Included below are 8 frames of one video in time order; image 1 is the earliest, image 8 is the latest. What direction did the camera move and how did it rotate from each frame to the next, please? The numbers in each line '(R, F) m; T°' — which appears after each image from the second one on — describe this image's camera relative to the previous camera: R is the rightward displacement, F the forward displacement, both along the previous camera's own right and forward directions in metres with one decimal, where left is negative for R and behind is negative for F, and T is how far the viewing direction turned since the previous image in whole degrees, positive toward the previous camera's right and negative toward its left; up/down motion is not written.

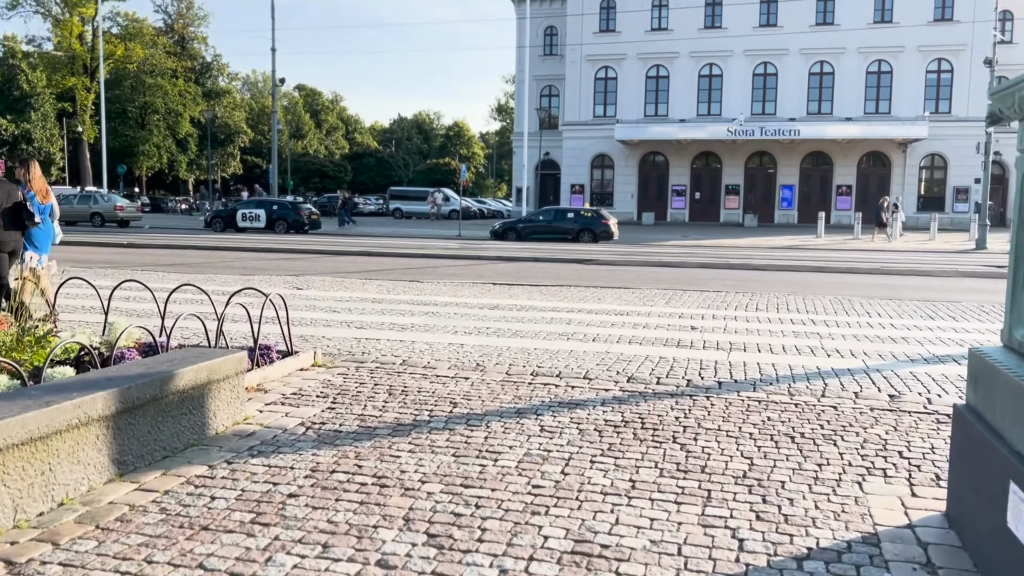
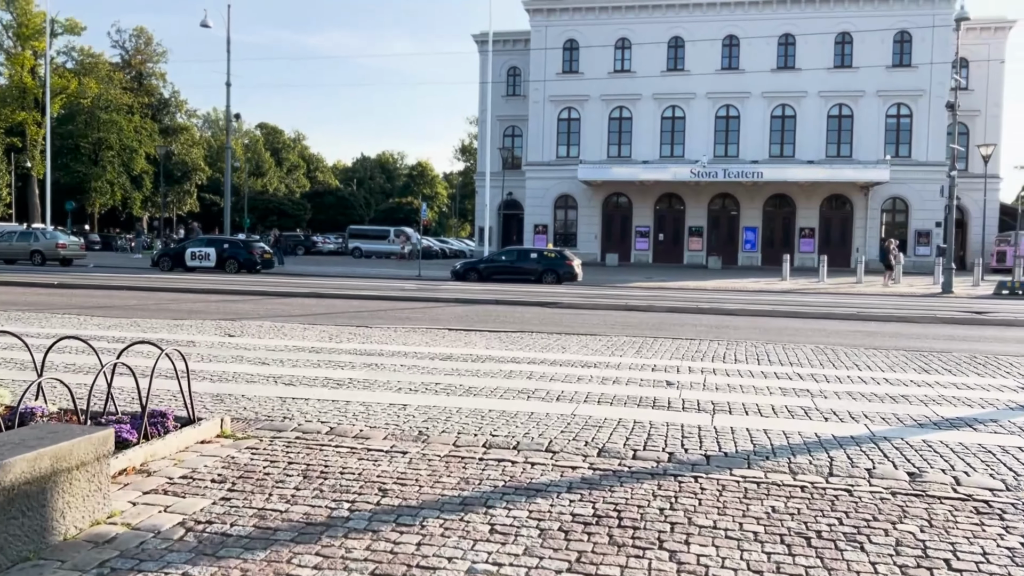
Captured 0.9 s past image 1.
(+0.1, +1.0) m; +2°
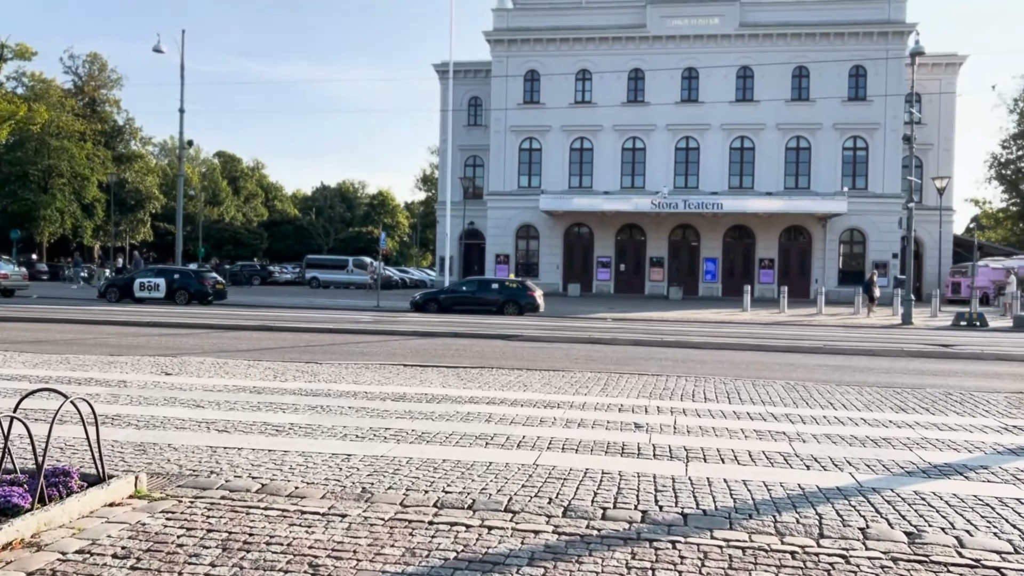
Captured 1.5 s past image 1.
(0.0, +0.5) m; +3°
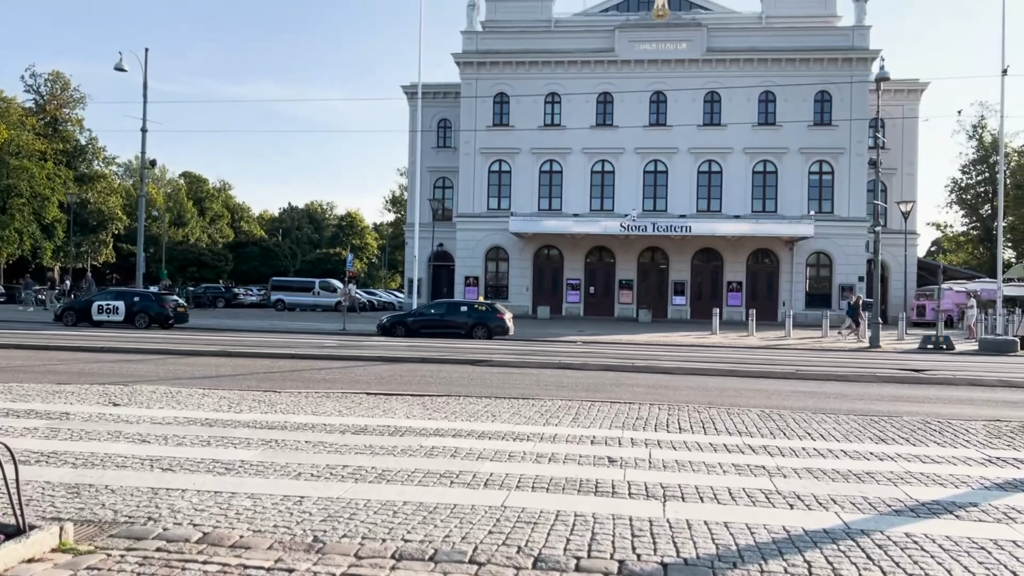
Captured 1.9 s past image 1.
(0.0, +0.3) m; +2°
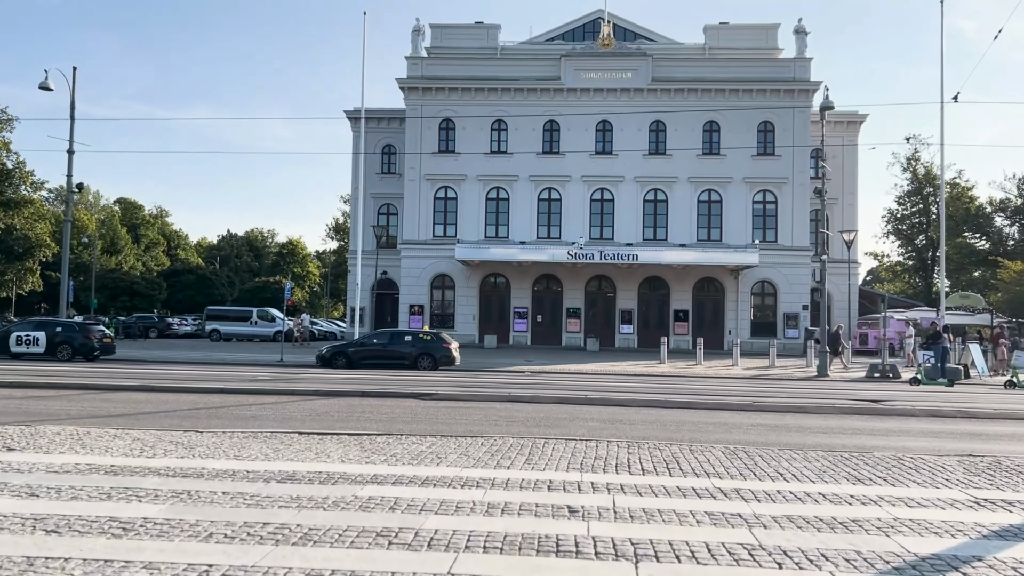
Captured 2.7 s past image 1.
(0.0, +0.7) m; +4°
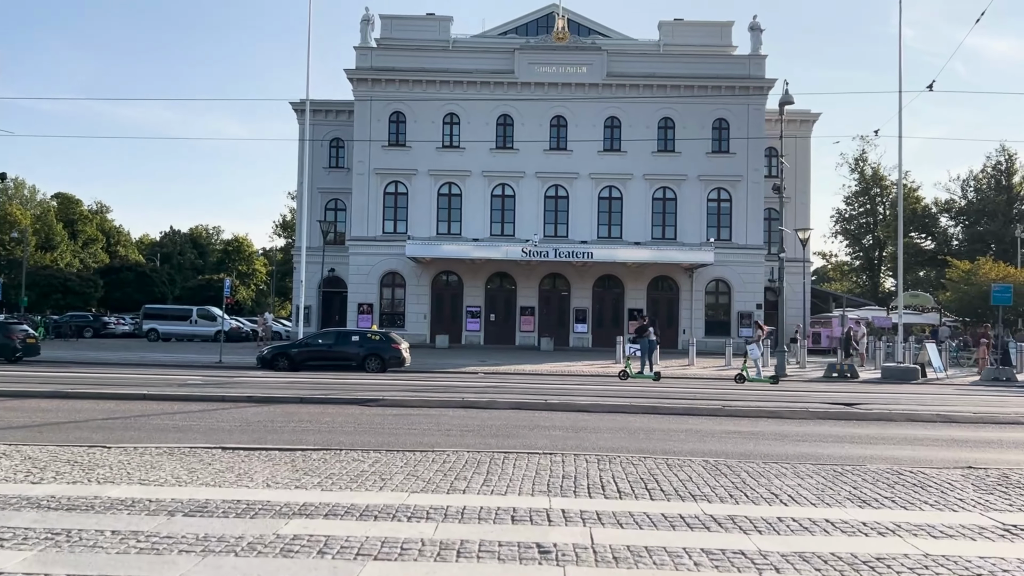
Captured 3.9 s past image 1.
(0.0, +1.1) m; +3°
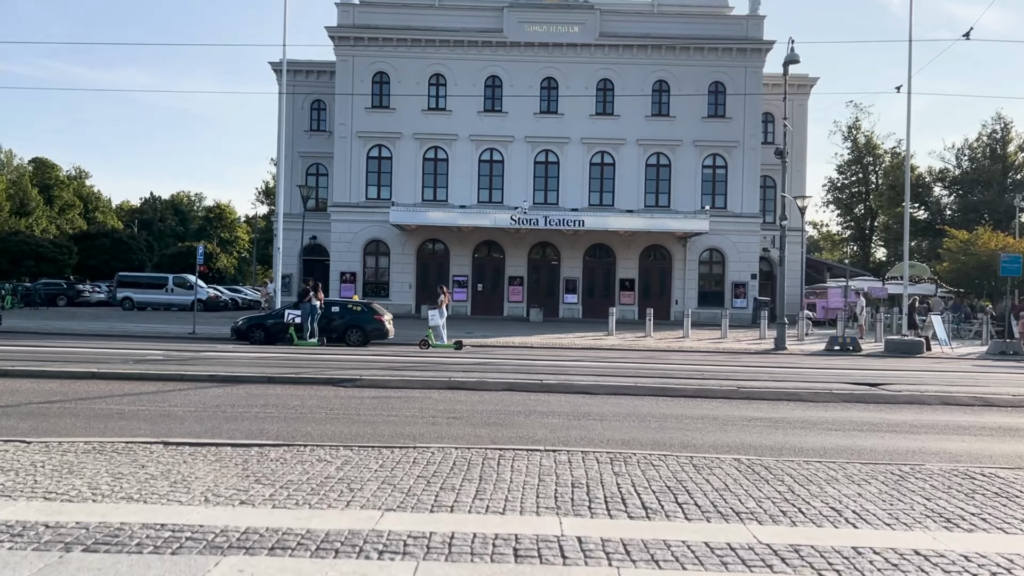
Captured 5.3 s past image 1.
(-0.1, +1.3) m; +1°
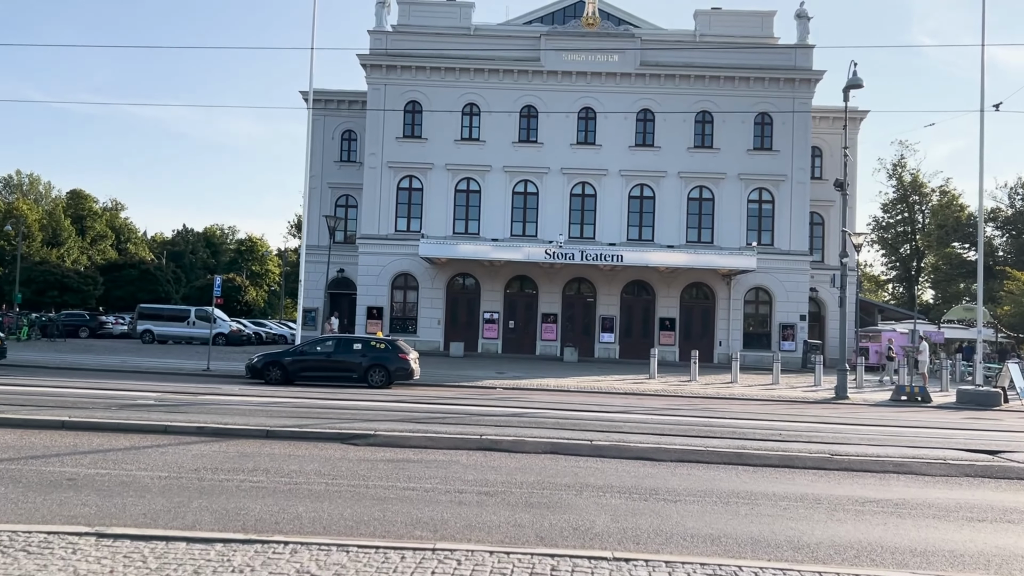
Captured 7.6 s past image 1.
(-0.2, +1.9) m; -2°
